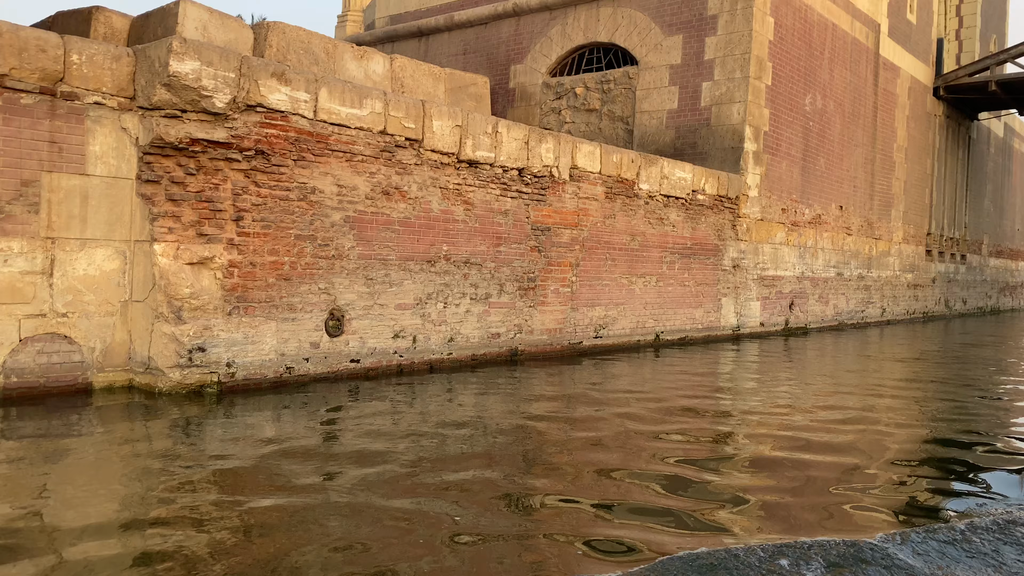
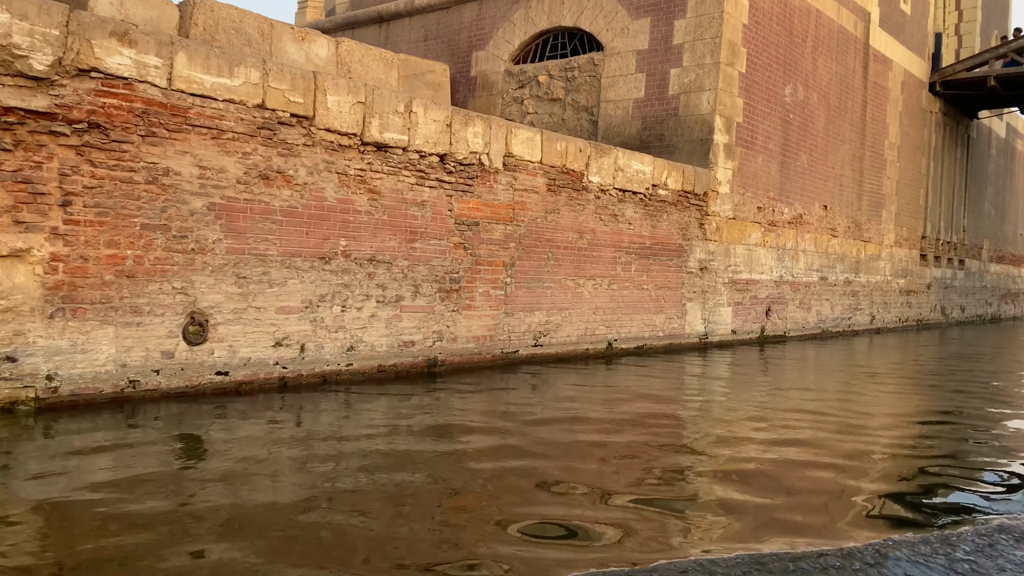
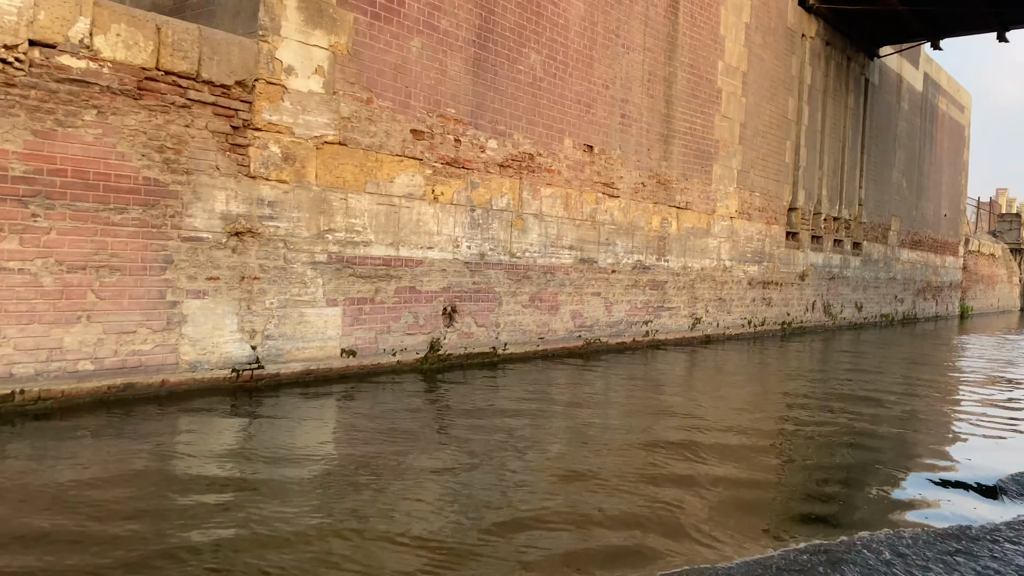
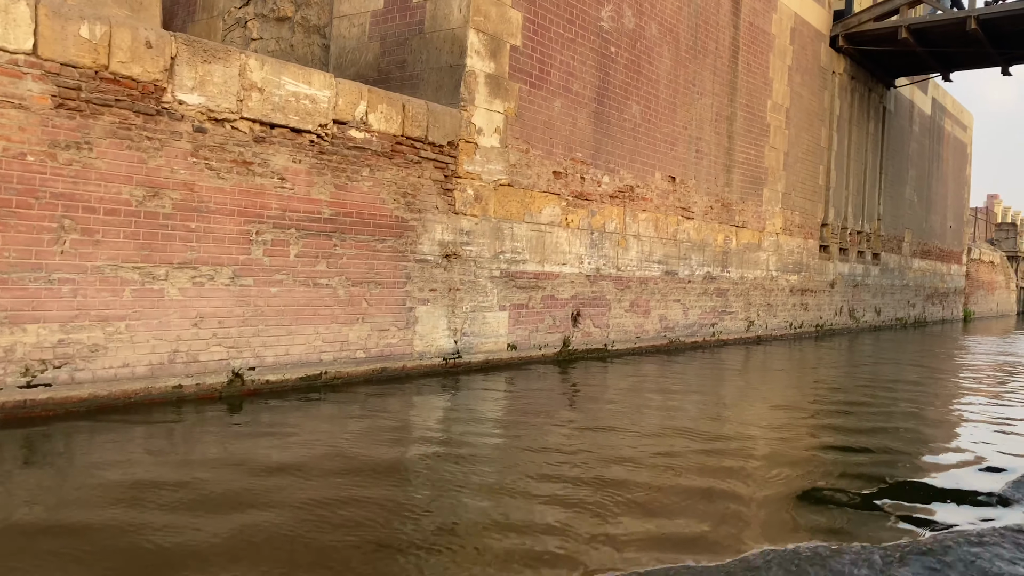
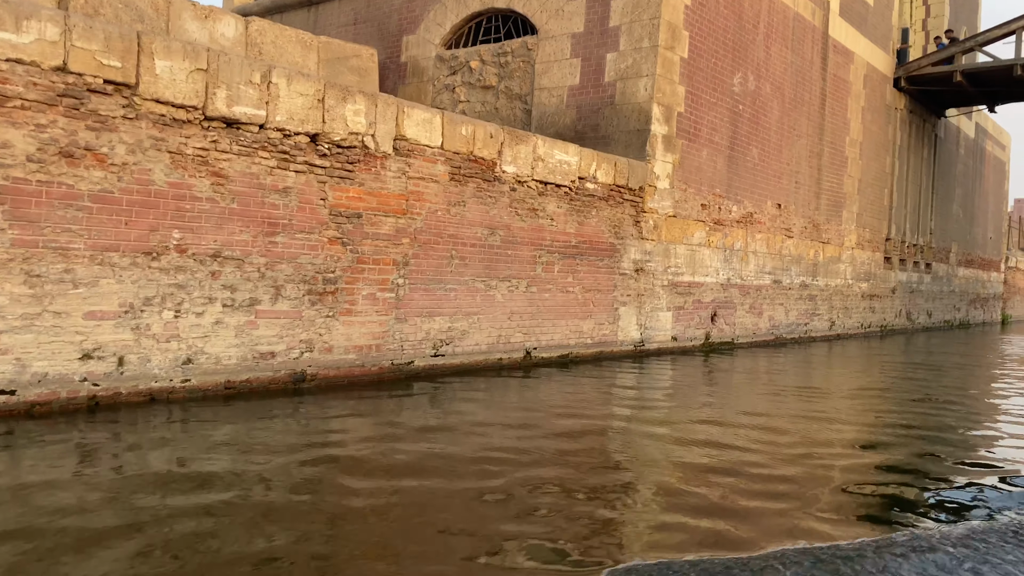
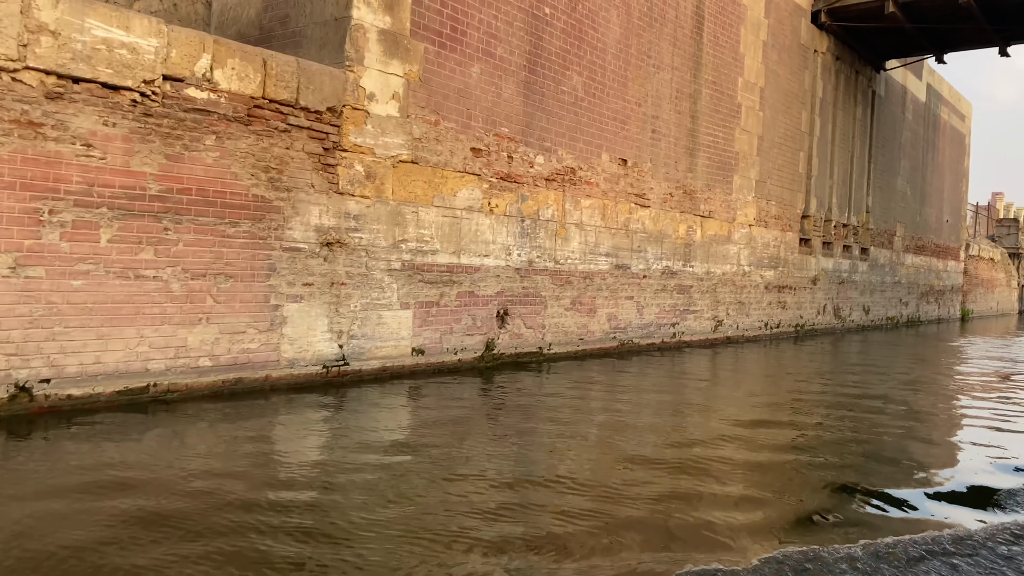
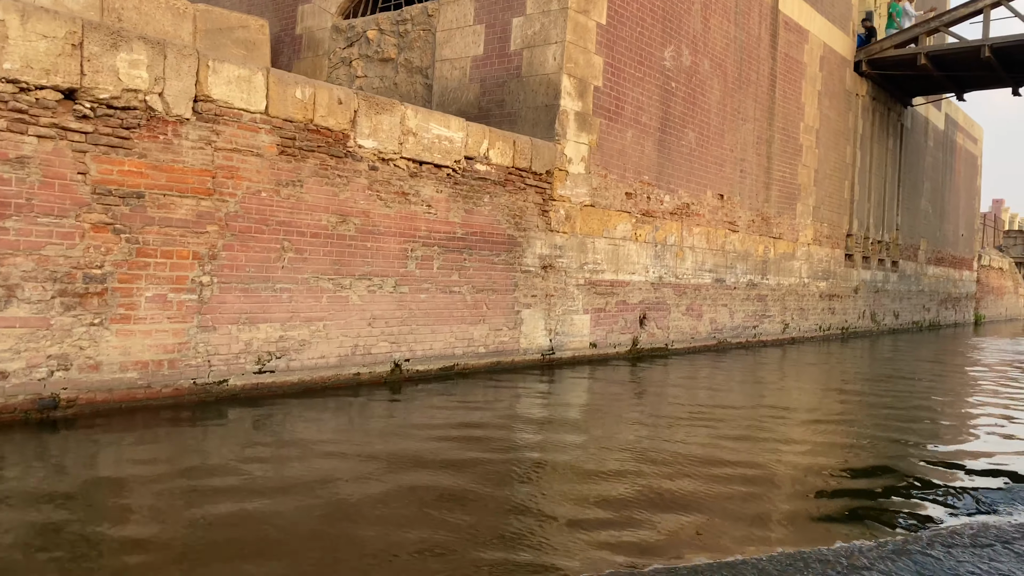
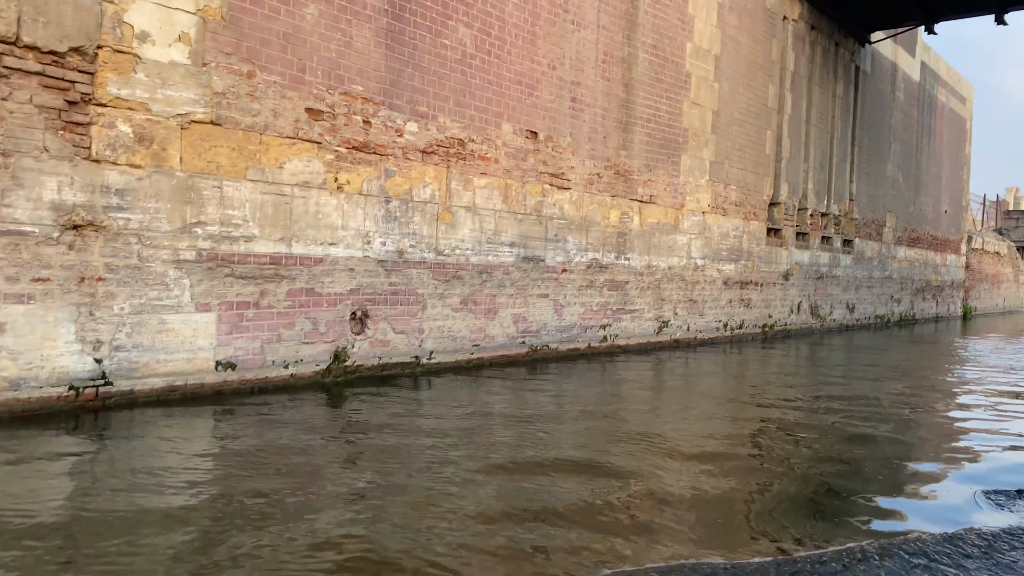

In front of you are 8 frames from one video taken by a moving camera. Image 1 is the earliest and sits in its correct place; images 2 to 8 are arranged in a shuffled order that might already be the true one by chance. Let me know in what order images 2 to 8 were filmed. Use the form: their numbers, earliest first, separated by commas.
2, 5, 7, 4, 6, 3, 8
